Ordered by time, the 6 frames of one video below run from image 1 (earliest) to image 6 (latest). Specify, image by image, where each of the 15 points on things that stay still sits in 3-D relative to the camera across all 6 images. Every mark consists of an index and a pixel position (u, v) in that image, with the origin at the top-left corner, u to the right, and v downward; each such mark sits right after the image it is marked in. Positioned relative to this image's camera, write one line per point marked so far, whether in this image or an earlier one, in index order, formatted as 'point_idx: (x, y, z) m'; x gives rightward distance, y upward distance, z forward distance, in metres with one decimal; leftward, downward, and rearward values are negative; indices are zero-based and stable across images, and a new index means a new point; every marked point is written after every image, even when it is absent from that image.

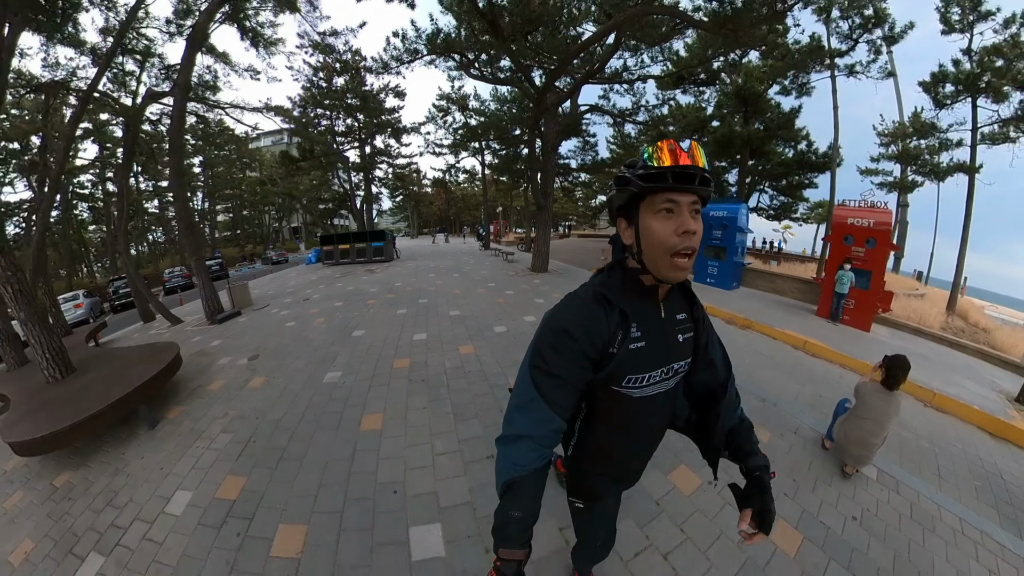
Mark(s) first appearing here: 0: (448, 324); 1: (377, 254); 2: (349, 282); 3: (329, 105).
0: (-0.7, -0.4, +3.9) m
1: (-5.4, +1.3, +13.5) m
2: (-3.5, +0.1, +7.3) m
3: (-6.4, +6.3, +11.8) m
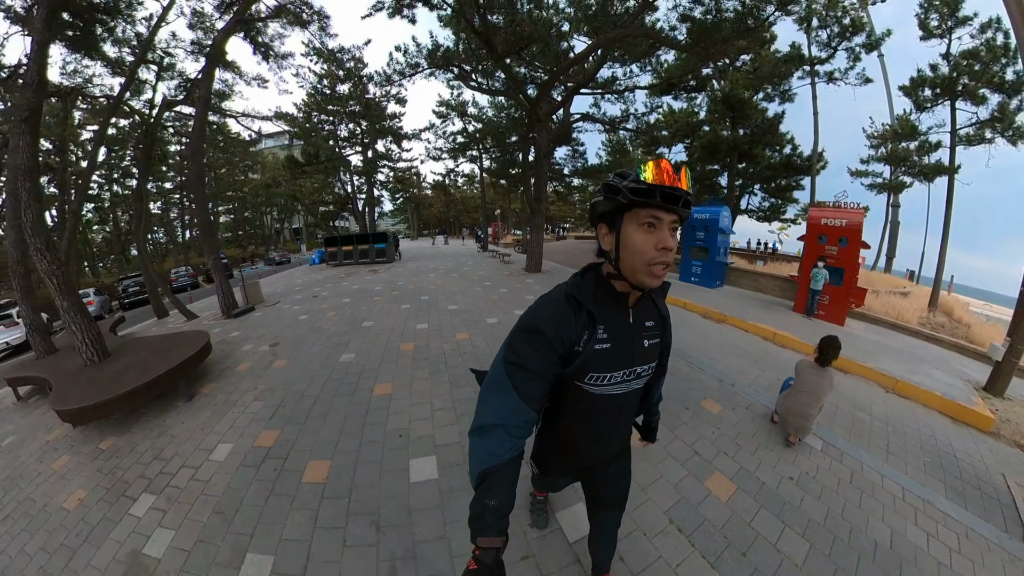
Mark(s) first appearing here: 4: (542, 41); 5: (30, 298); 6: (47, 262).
0: (-0.8, -0.4, +4.2) m
1: (-5.5, +1.3, +13.9) m
2: (-3.6, +0.2, +7.6) m
3: (-6.5, +6.4, +12.2) m
4: (+0.4, +3.7, +5.1) m
5: (-6.6, -0.1, +4.6) m
6: (-4.4, +0.3, +3.2) m
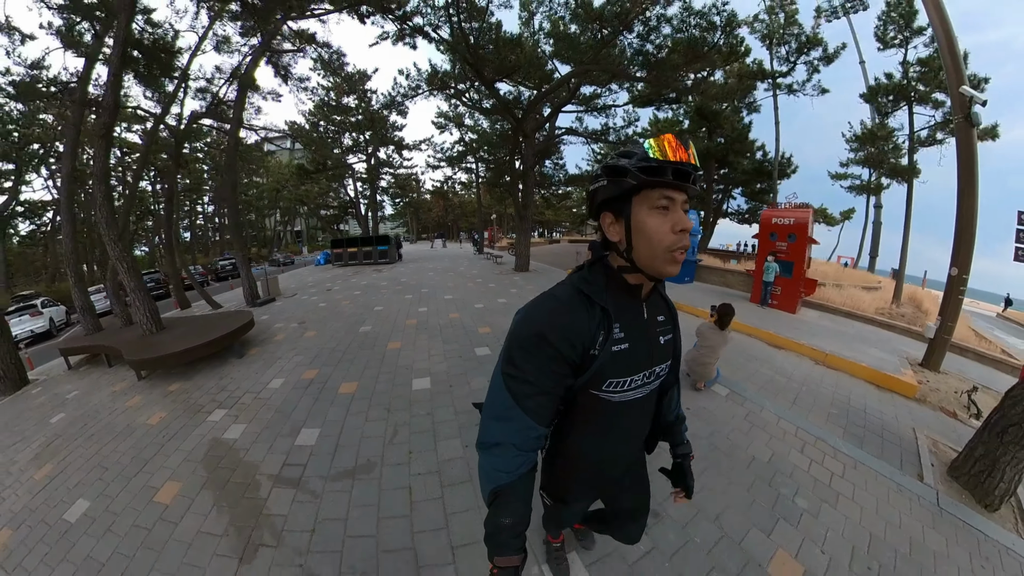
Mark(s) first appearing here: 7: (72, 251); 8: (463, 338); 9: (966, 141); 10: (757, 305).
0: (-1.0, -0.2, +4.9) m
1: (-5.7, +1.3, +14.6) m
2: (-3.8, +0.2, +8.3) m
3: (-6.6, +6.4, +12.9) m
4: (+0.2, +3.8, +5.8) m
5: (-6.8, 0.0, +5.3) m
6: (-4.6, +0.4, +3.9) m
7: (-6.9, +0.6, +5.3) m
8: (-0.5, -0.5, +3.4) m
9: (+6.1, +2.0, +4.5) m
10: (+4.3, -0.3, +5.8) m
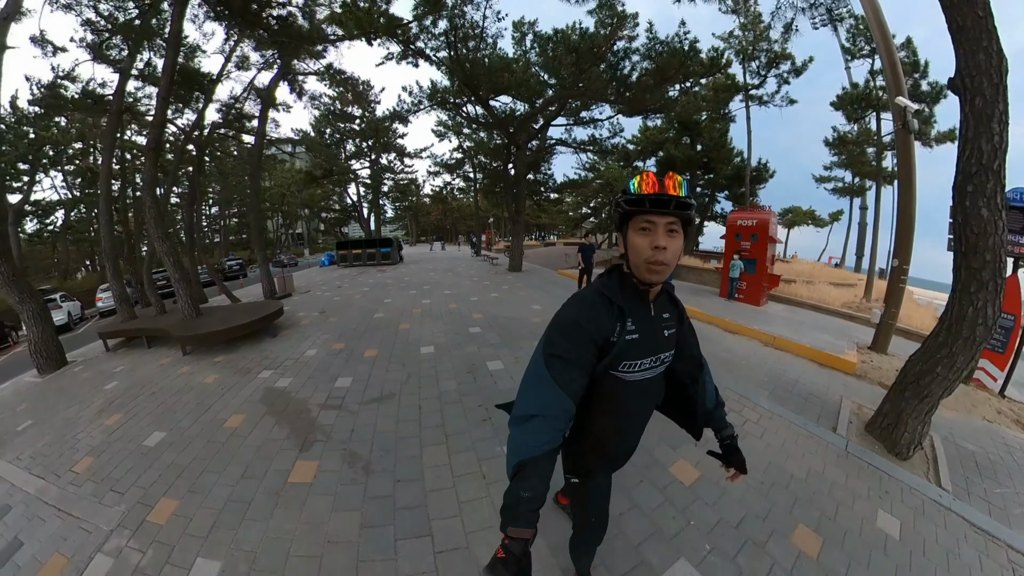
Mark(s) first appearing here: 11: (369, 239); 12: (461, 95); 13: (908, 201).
0: (-1.1, -0.2, +5.5) m
1: (-5.8, +1.3, +15.2) m
2: (-3.9, +0.3, +9.0) m
3: (-6.8, +6.4, +13.6) m
4: (+0.1, +3.9, +6.4) m
5: (-6.9, +0.1, +5.9) m
6: (-4.7, +0.5, +4.5) m
7: (-7.0, +0.7, +5.9) m
8: (-0.6, -0.4, +4.0) m
9: (+6.0, +2.1, +5.1) m
10: (+4.1, -0.2, +6.5) m
11: (-6.6, +2.2, +15.6) m
12: (-1.1, +4.0, +7.0) m
13: (+6.2, +1.3, +5.3) m
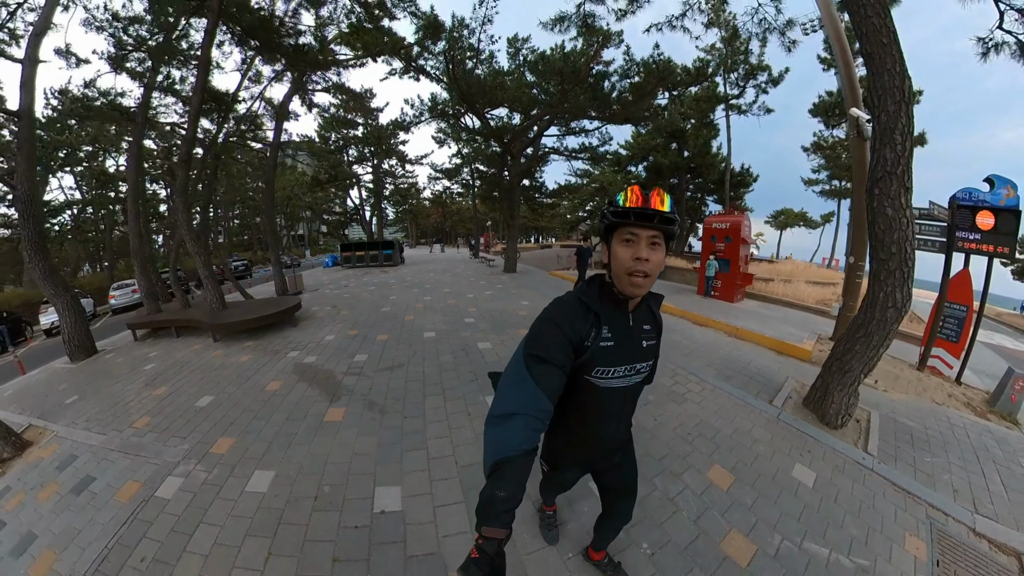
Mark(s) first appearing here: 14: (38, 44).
0: (-1.3, -0.1, +6.0) m
1: (-5.9, +1.3, +15.8) m
2: (-4.1, +0.3, +9.5) m
3: (-6.9, +6.4, +14.1) m
4: (0.0, +3.9, +7.0) m
5: (-7.0, +0.1, +6.5) m
6: (-4.8, +0.5, +5.0) m
7: (-7.2, +0.7, +6.4) m
8: (-0.8, -0.4, +4.6) m
9: (+5.8, +2.1, +5.7) m
10: (+4.0, -0.2, +7.0) m
11: (-6.8, +2.2, +16.1) m
12: (-1.2, +4.0, +7.5) m
13: (+6.1, +1.4, +5.8) m
14: (-10.0, +5.3, +7.1) m
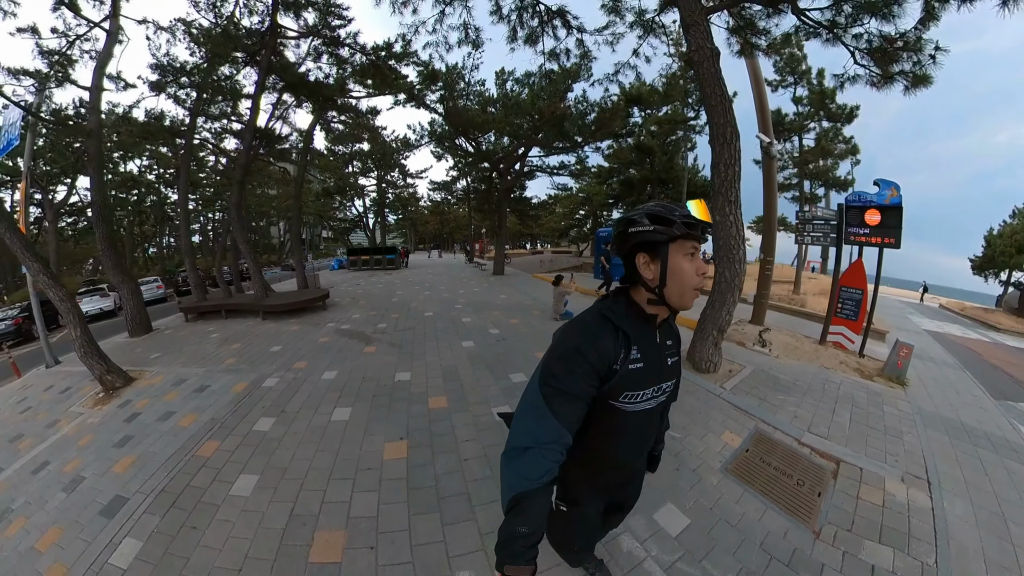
0: (-1.6, 0.0, +7.4) m
1: (-6.3, +1.3, +17.1) m
2: (-4.4, +0.3, +10.8) m
3: (-7.3, +6.4, +15.5) m
4: (-0.4, +4.0, +8.3) m
5: (-7.4, +0.2, +7.8) m
6: (-5.2, +0.6, +6.4) m
7: (-7.5, +0.8, +7.8) m
8: (-1.1, -0.3, +5.9) m
9: (+5.5, +2.3, +7.0) m
10: (+3.6, -0.1, +8.3) m
11: (-7.1, +2.2, +17.5) m
12: (-1.6, +4.1, +8.9) m
13: (+5.7, +1.5, +7.2) m
14: (-10.4, +5.3, +8.5) m
